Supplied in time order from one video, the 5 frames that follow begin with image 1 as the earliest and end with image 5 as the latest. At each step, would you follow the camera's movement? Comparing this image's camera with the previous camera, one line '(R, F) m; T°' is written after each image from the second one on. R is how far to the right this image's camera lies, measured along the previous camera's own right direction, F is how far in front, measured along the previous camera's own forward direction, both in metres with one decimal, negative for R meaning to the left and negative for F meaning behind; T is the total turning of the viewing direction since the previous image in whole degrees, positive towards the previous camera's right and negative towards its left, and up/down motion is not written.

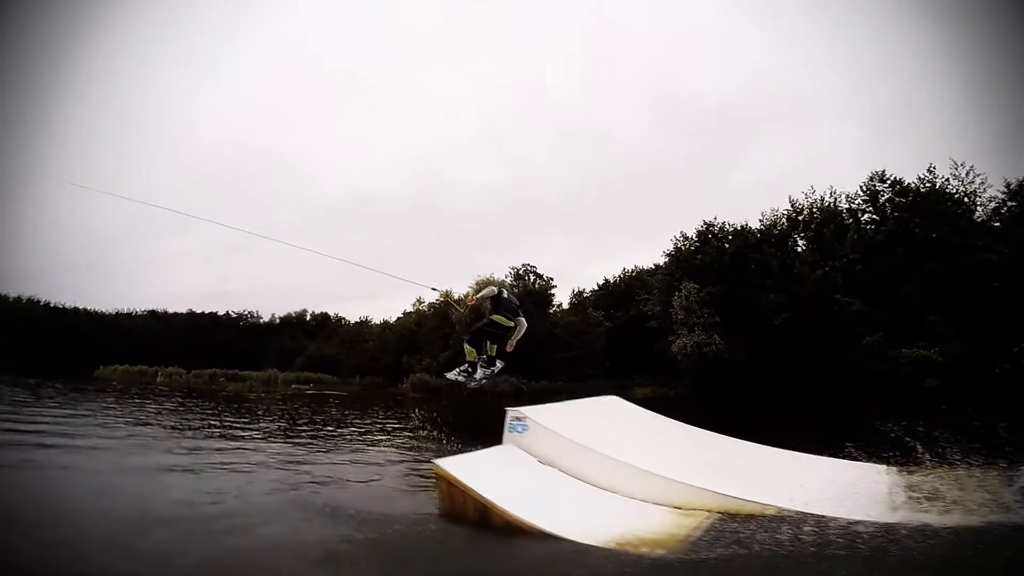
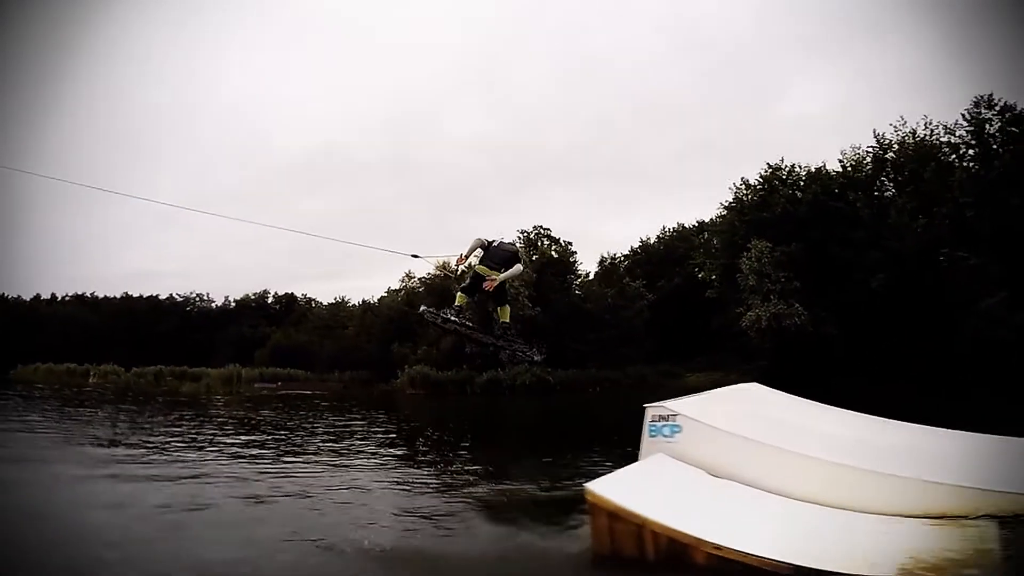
(-2.1, +5.8) m; +3°
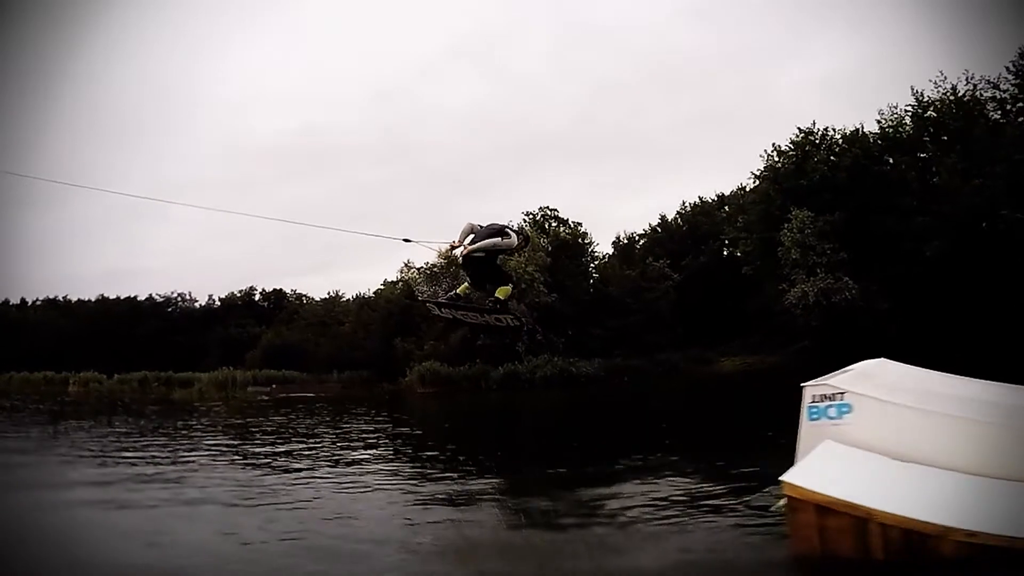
(-1.3, +1.9) m; +2°
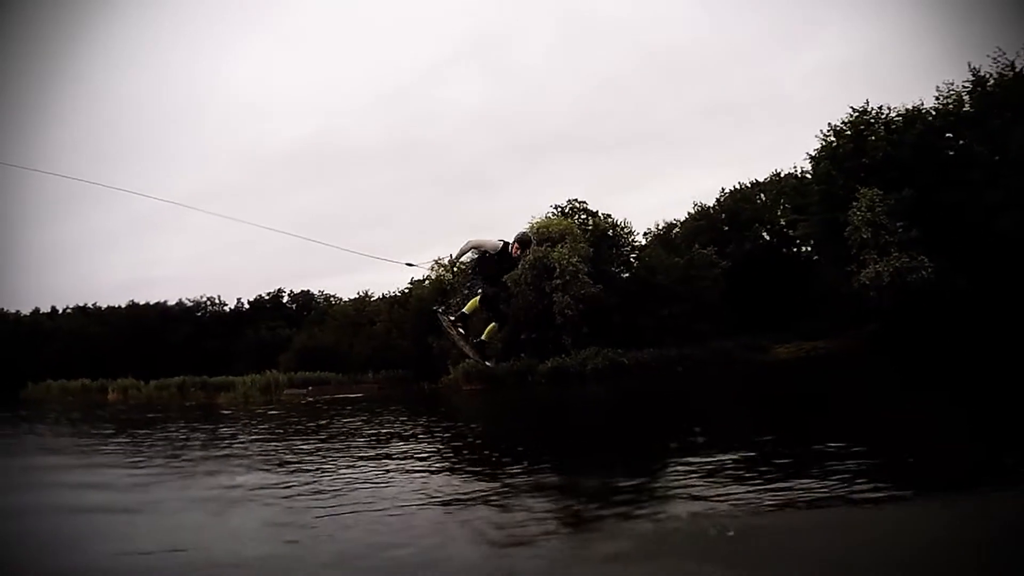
(-1.6, +0.6) m; 0°
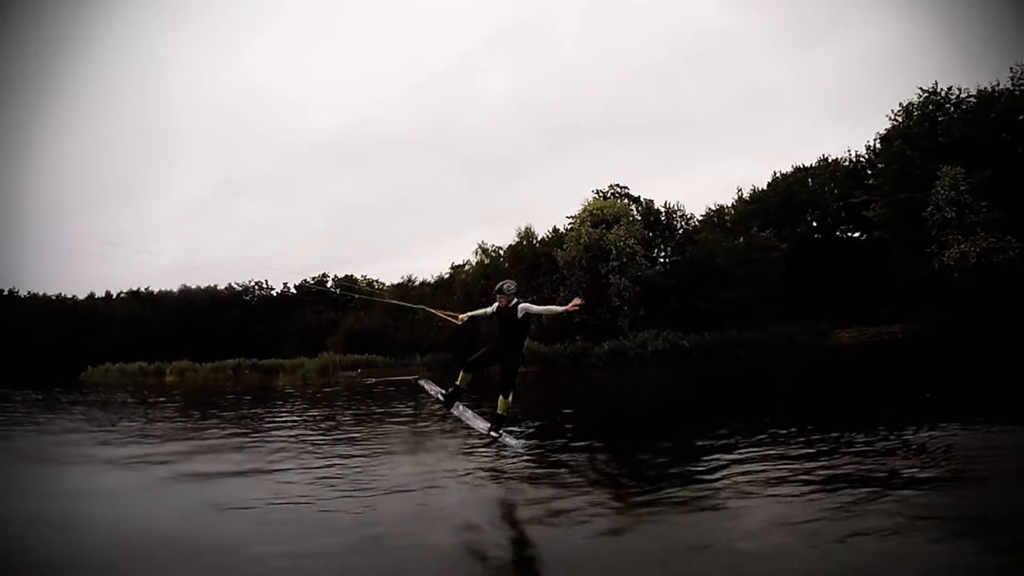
(-1.6, +0.2) m; 0°
